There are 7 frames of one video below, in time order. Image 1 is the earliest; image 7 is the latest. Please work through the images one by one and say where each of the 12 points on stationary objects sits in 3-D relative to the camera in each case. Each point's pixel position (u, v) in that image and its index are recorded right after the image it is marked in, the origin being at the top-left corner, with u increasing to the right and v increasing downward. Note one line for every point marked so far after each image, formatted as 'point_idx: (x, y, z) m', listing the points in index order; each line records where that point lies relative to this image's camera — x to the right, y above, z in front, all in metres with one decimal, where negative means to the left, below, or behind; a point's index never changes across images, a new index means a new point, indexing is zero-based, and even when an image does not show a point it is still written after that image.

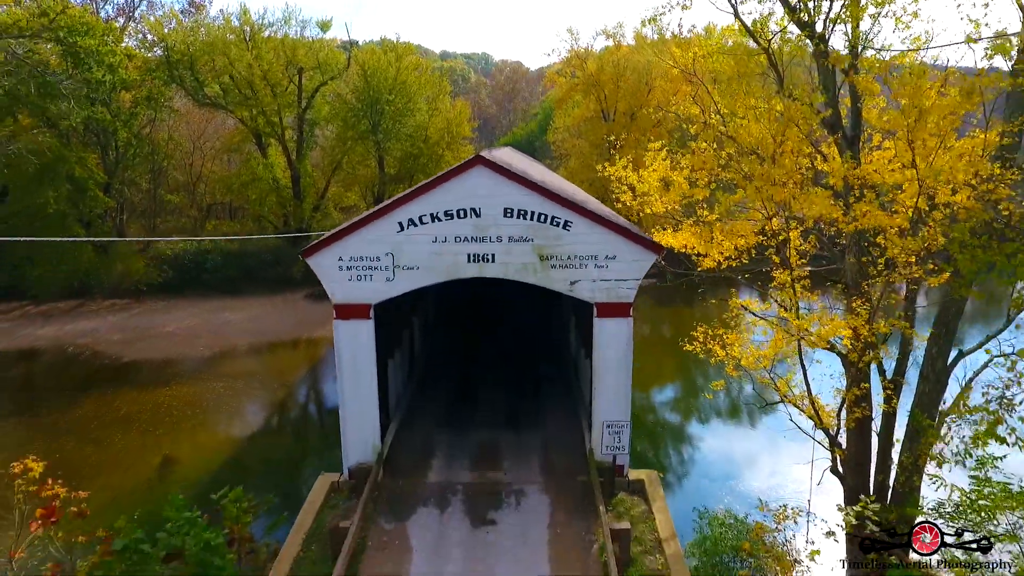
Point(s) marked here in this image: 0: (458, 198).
0: (-0.7, +1.1, +8.5) m
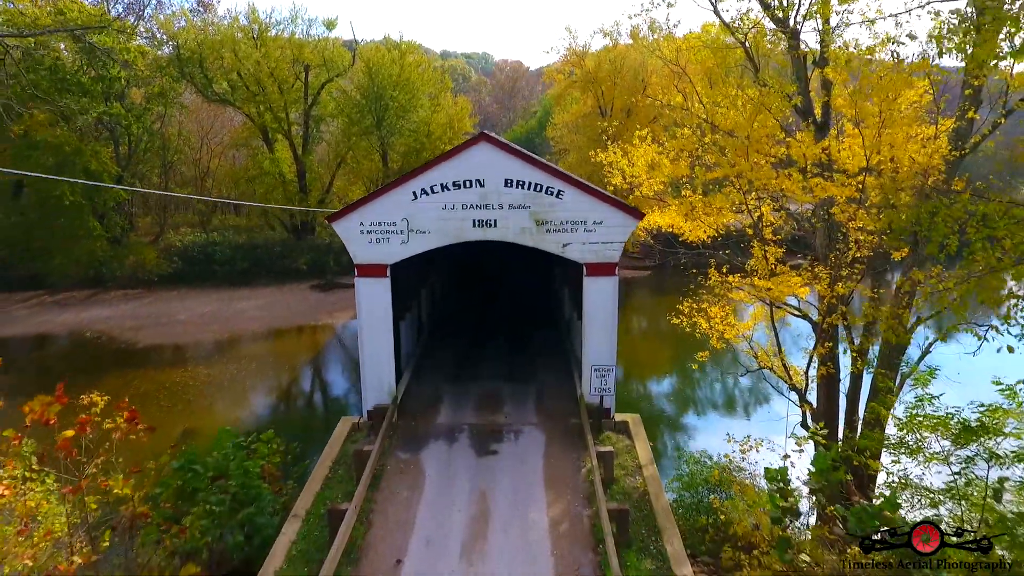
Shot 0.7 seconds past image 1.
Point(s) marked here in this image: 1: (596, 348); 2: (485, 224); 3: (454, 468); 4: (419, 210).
0: (-0.7, +1.7, +9.7) m
1: (+1.3, -0.8, +10.3) m
2: (-0.4, +0.9, +9.9) m
3: (-0.8, -2.4, +9.3) m
4: (-1.3, +1.1, +9.8) m
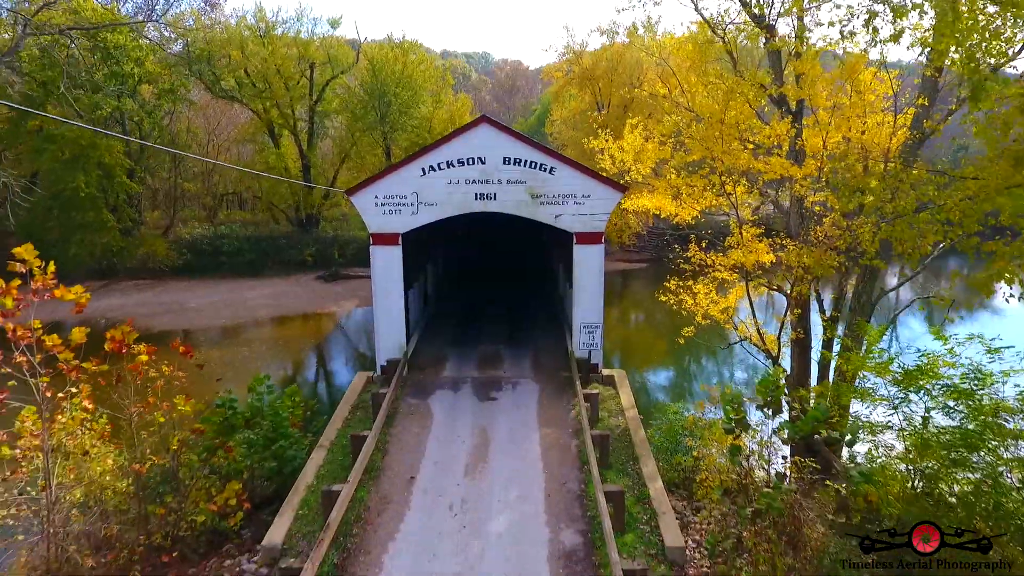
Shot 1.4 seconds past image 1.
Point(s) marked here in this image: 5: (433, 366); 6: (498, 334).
0: (-0.7, +2.2, +11.0) m
1: (+1.2, -0.3, +11.6) m
2: (-0.4, +1.5, +11.1) m
3: (-0.8, -1.8, +10.6) m
4: (-1.4, +1.7, +11.1) m
5: (-1.4, -1.4, +12.0) m
6: (-0.3, -0.9, +13.5) m
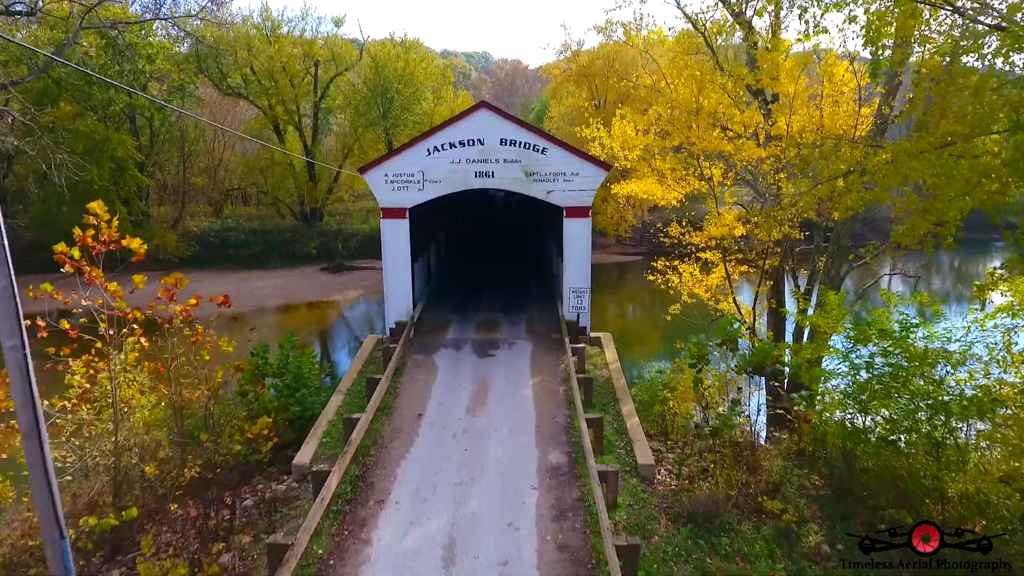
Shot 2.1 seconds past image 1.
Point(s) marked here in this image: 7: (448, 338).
0: (-0.8, +2.8, +12.2) m
1: (+1.2, +0.3, +12.8) m
2: (-0.5, +2.0, +12.4) m
3: (-0.9, -1.3, +11.8) m
4: (-1.4, +2.2, +12.3) m
5: (-1.4, -0.8, +13.2) m
6: (-0.4, -0.3, +14.7) m
7: (-1.2, -0.9, +12.9) m
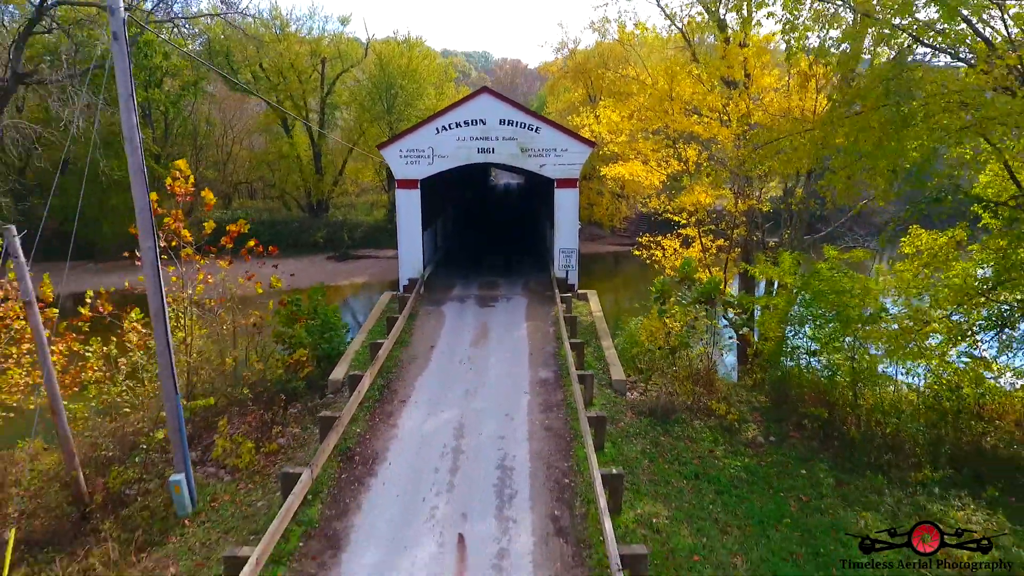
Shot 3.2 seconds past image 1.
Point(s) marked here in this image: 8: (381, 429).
0: (-0.8, +3.6, +14.1) m
1: (+1.1, +1.1, +14.7) m
2: (-0.5, +2.8, +14.3) m
3: (-0.9, -0.5, +13.7) m
4: (-1.5, +3.0, +14.2) m
5: (-1.5, 0.0, +15.1) m
6: (-0.4, +0.5, +16.7) m
7: (-1.2, -0.1, +14.8) m
8: (-1.7, -1.8, +8.9) m
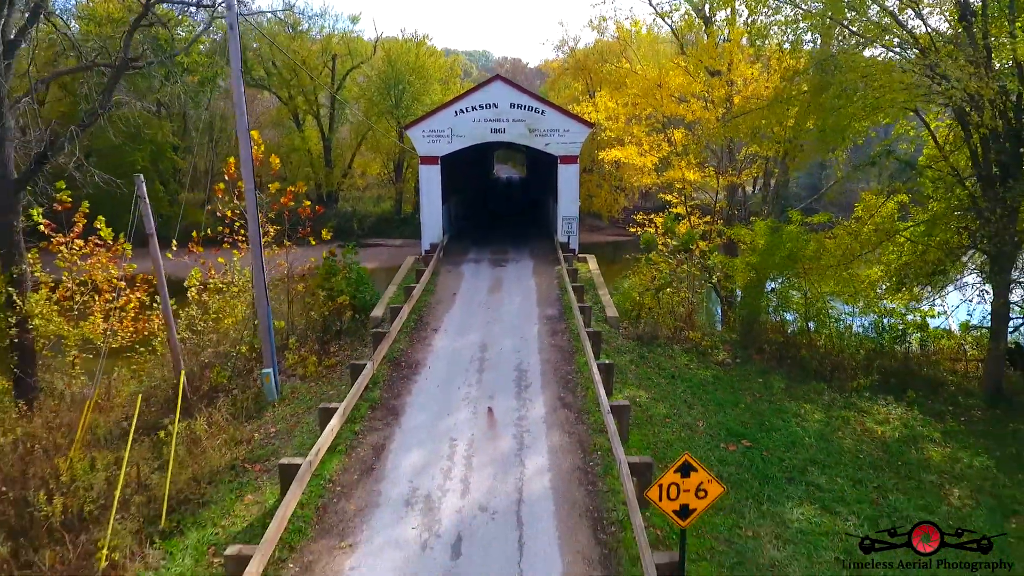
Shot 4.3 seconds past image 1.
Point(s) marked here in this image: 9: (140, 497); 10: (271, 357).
0: (-0.6, +4.5, +16.2) m
1: (+1.3, +2.0, +16.8) m
2: (-0.3, +3.7, +16.4) m
3: (-0.7, +0.4, +15.8) m
4: (-1.3, +3.9, +16.3) m
5: (-1.3, +0.9, +17.2) m
6: (-0.2, +1.4, +18.7) m
7: (-1.0, +0.8, +16.9) m
8: (-1.5, -0.9, +11.0) m
9: (-3.7, -2.1, +6.8) m
10: (-3.3, -1.0, +9.5) m
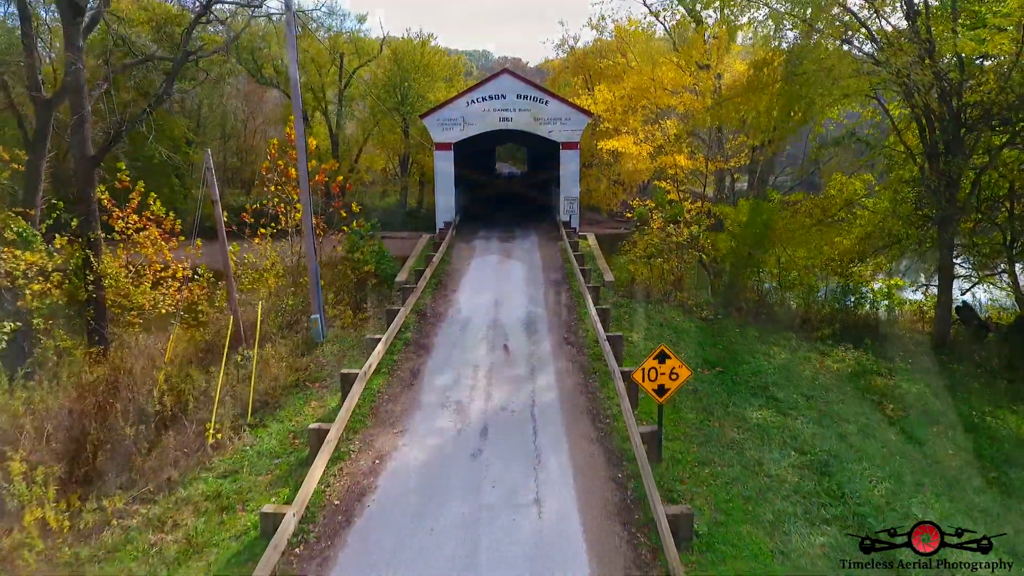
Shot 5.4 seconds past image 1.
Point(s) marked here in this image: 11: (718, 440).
0: (-0.4, +5.2, +17.8) m
1: (+1.5, +2.6, +18.5) m
2: (-0.2, +4.4, +18.0) m
3: (-0.6, +1.1, +17.5) m
4: (-1.1, +4.6, +18.0) m
5: (-1.1, +1.6, +18.9) m
6: (0.0, +2.0, +20.4) m
7: (-0.9, +1.4, +18.5) m
8: (-1.3, -0.3, +12.6) m
9: (-3.5, -1.4, +8.5) m
10: (-3.1, -0.3, +11.1) m
11: (+2.3, -1.7, +7.6) m
